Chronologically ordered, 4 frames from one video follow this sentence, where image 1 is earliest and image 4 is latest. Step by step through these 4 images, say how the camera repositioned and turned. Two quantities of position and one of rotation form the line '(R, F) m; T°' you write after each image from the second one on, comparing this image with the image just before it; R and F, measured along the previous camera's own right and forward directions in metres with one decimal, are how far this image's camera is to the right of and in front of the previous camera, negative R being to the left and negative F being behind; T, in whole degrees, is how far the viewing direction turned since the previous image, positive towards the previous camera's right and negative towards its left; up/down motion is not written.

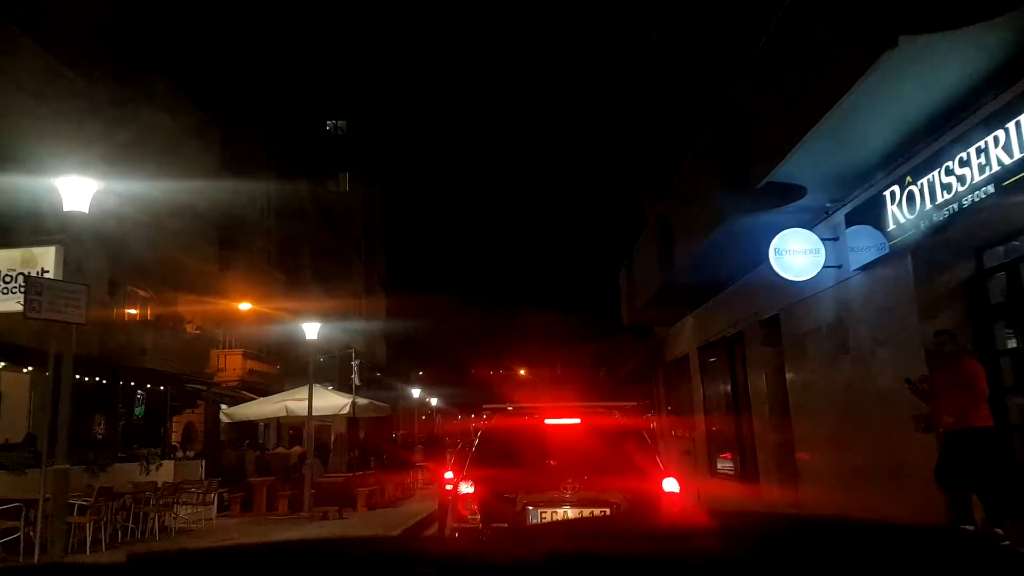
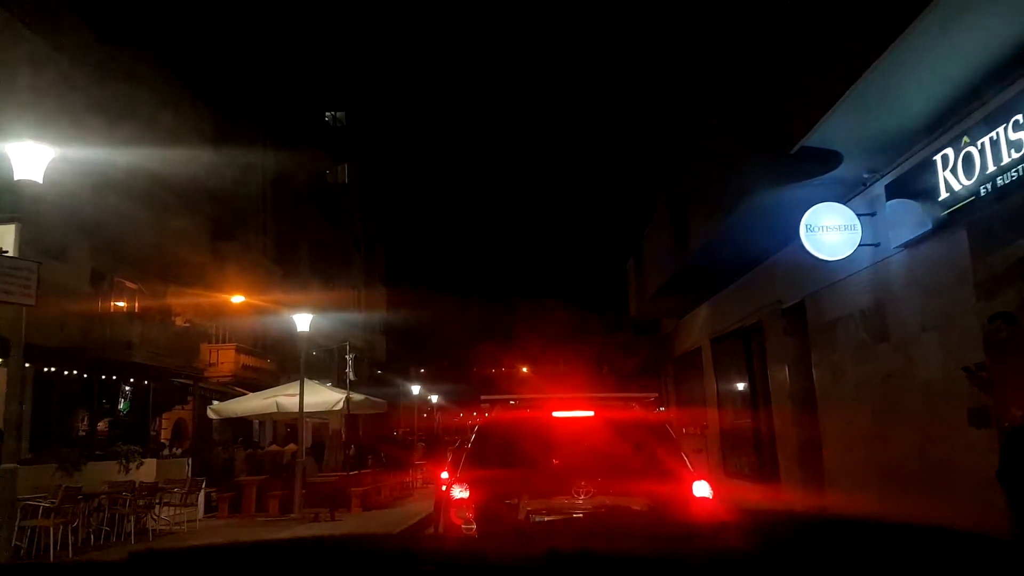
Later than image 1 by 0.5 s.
(0.0, +1.0) m; 0°
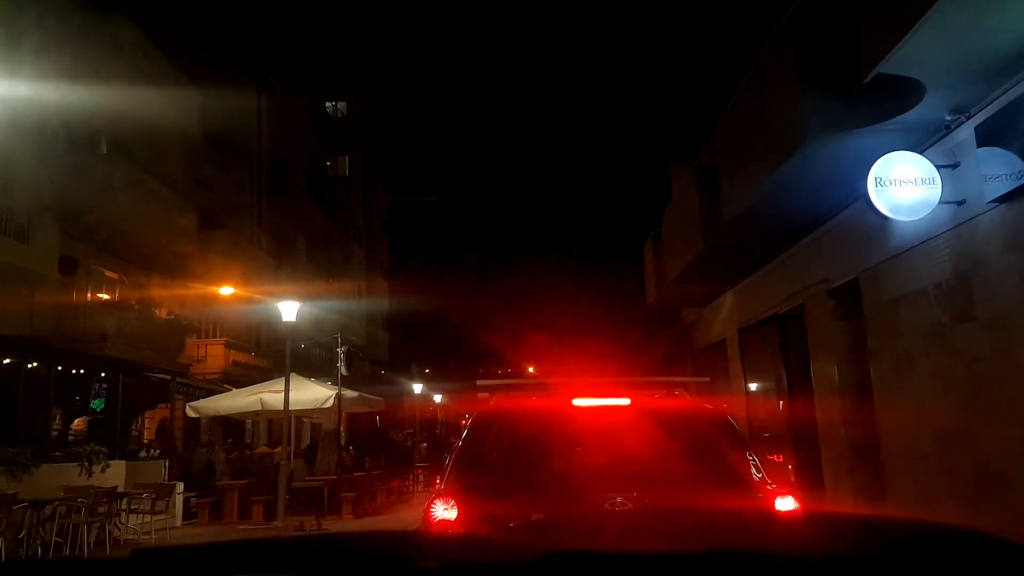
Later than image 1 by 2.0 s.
(0.0, +1.6) m; 0°
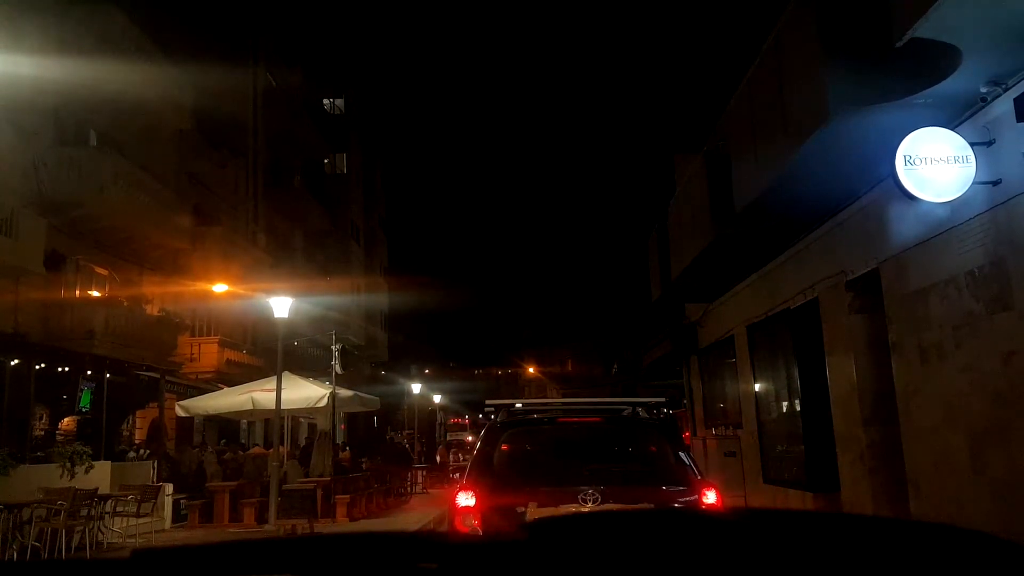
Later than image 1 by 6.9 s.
(0.0, +0.5) m; 0°
